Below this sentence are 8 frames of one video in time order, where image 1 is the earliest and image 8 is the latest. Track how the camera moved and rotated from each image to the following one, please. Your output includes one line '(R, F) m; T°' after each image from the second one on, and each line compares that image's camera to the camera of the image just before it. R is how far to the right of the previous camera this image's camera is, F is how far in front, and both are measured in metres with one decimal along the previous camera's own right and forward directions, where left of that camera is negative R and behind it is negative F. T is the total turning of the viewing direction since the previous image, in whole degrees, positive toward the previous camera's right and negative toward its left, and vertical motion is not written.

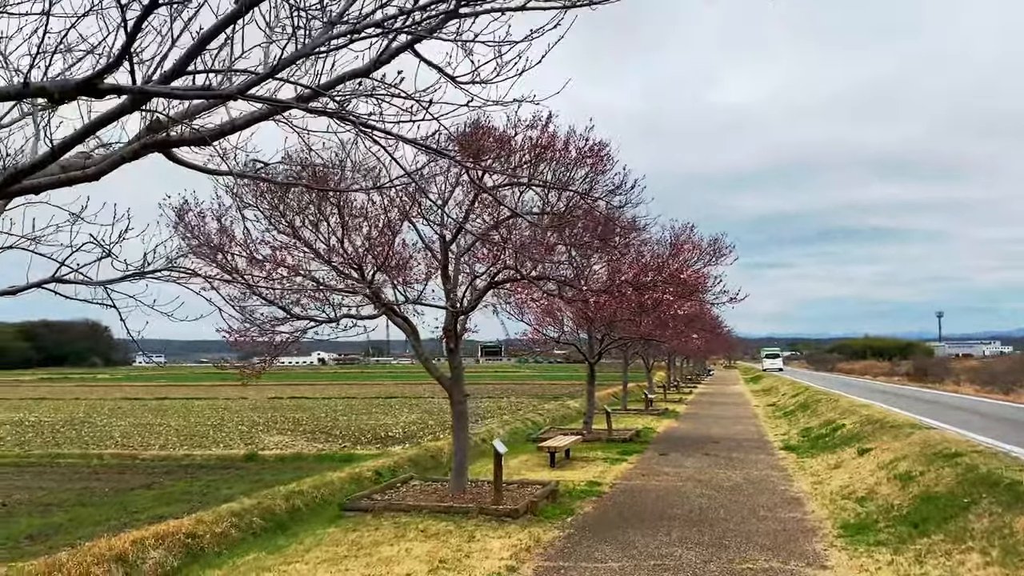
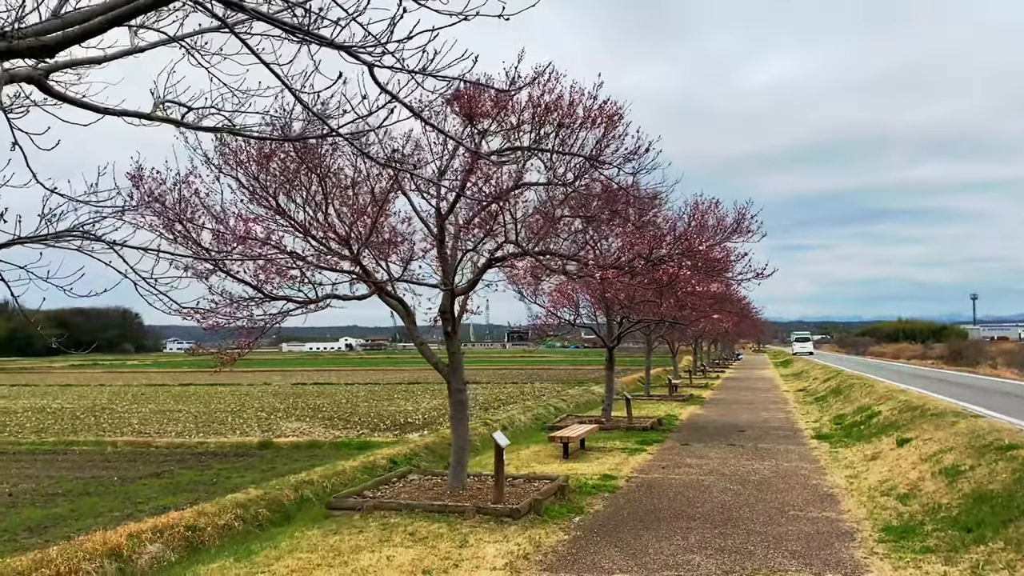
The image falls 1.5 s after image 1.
(+0.2, +0.8) m; -2°
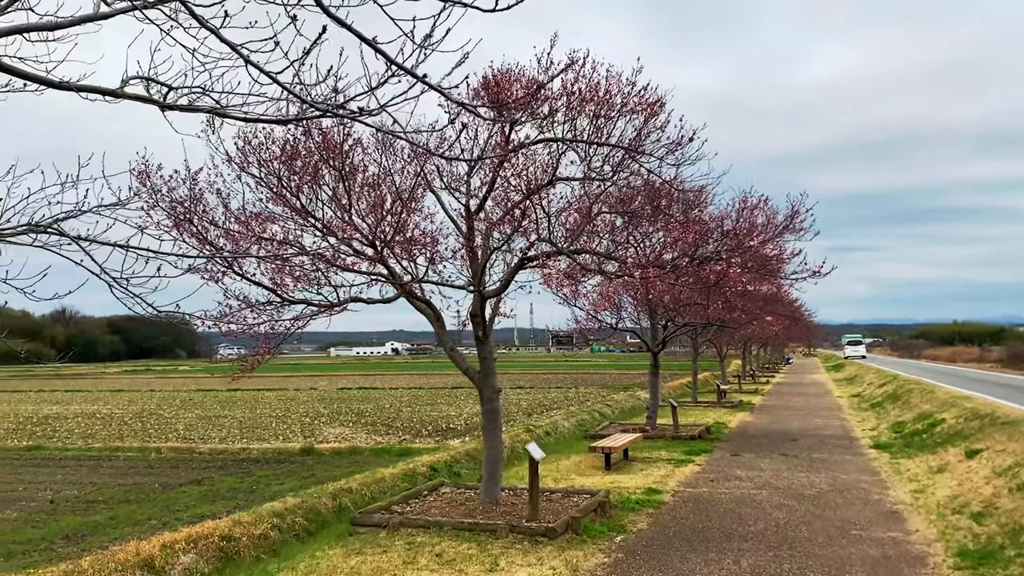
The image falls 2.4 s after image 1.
(+0.1, +0.5) m; -3°
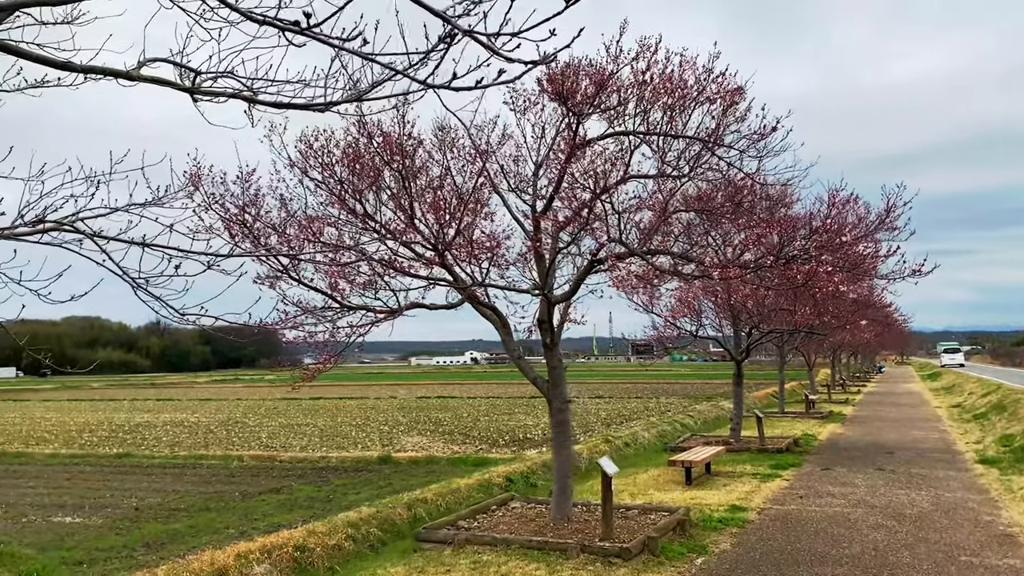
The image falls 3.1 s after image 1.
(+0.1, +0.4) m; -5°
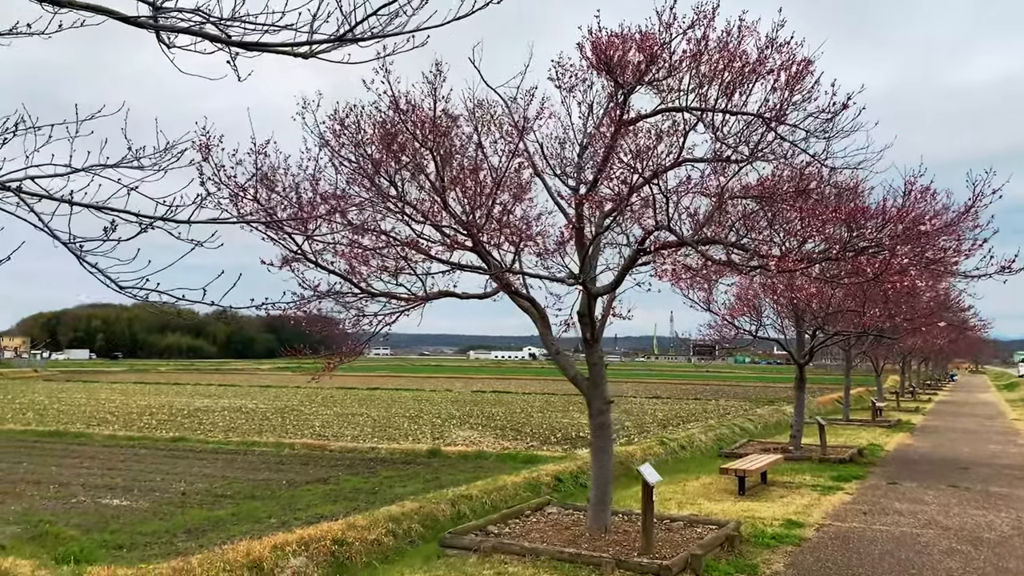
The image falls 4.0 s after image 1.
(+0.2, +0.5) m; -4°
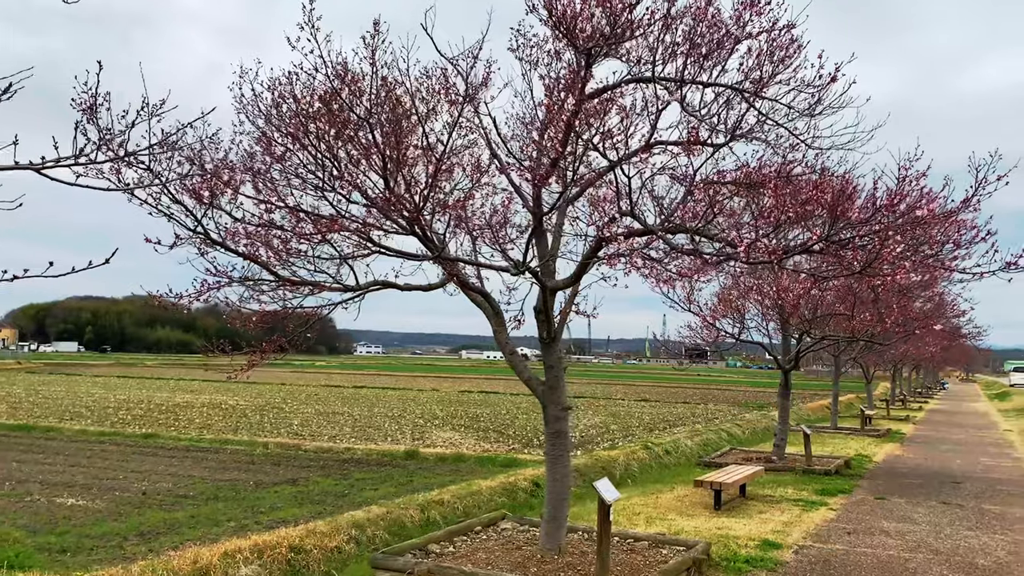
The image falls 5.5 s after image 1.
(+0.3, +0.6) m; 0°
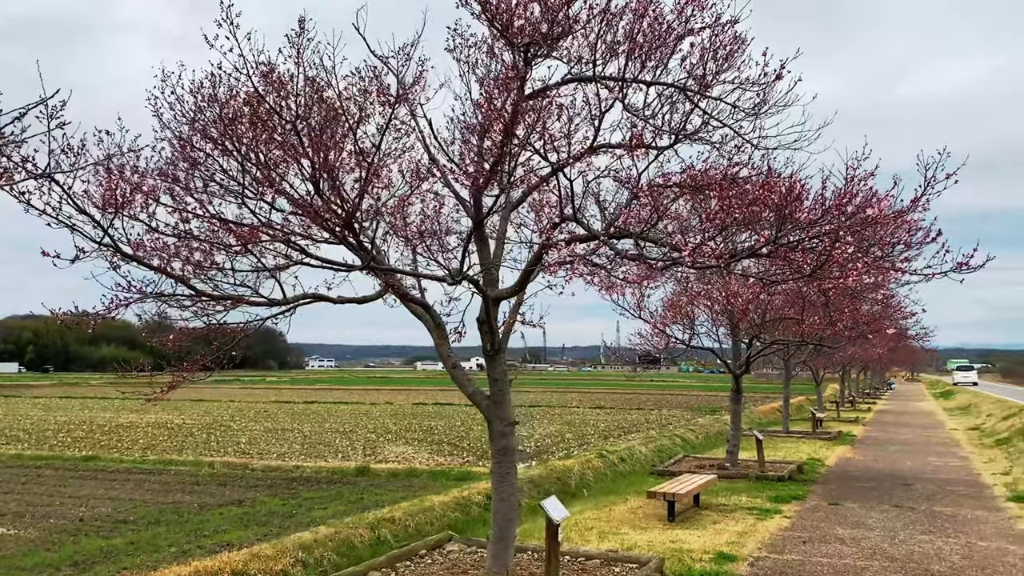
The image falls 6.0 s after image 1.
(+0.1, +0.2) m; +3°
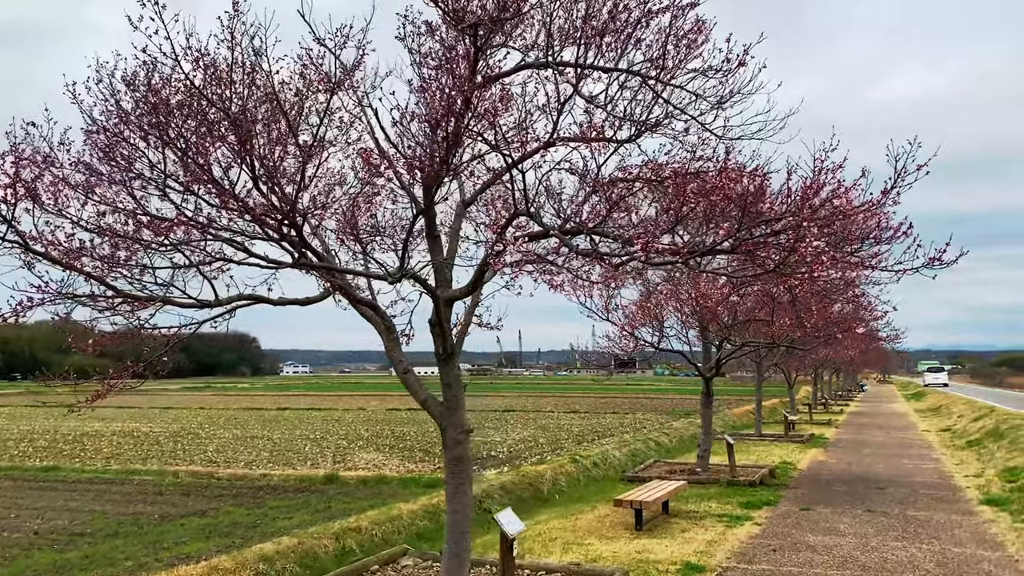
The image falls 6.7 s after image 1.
(+0.1, +0.3) m; +2°
